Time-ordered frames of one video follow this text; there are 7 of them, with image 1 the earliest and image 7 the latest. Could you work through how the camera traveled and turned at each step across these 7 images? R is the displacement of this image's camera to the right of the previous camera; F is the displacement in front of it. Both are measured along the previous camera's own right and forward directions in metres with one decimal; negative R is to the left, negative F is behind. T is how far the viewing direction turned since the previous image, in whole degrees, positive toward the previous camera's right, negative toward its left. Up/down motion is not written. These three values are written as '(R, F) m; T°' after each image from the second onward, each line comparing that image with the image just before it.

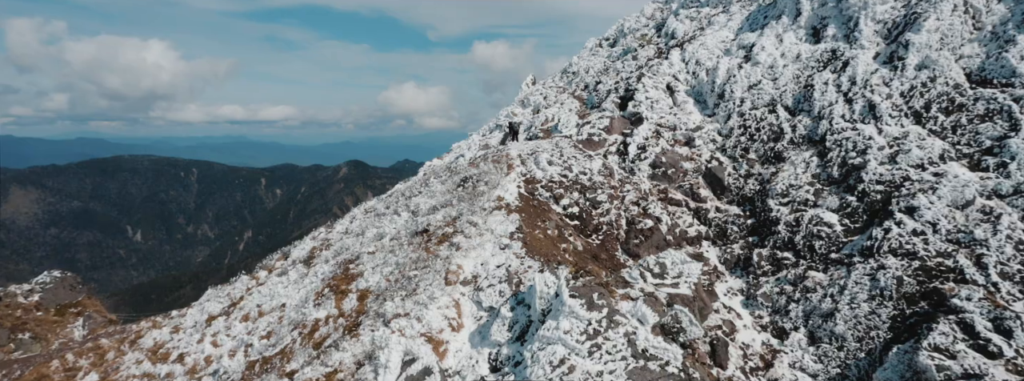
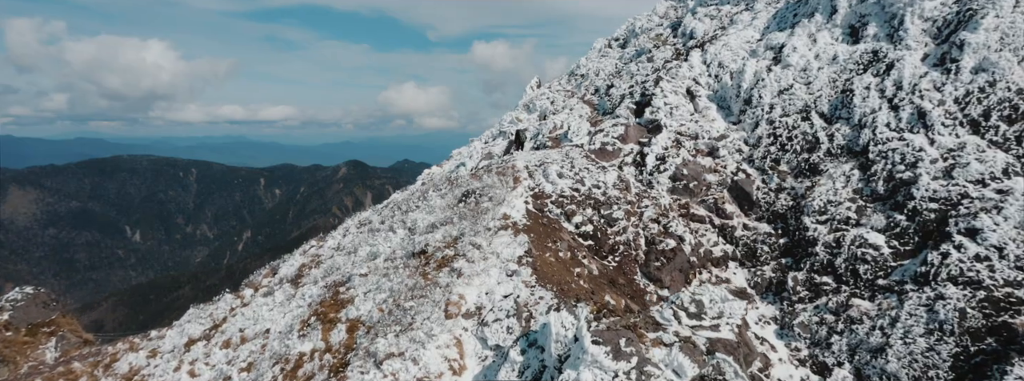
(-0.7, +4.4) m; 0°
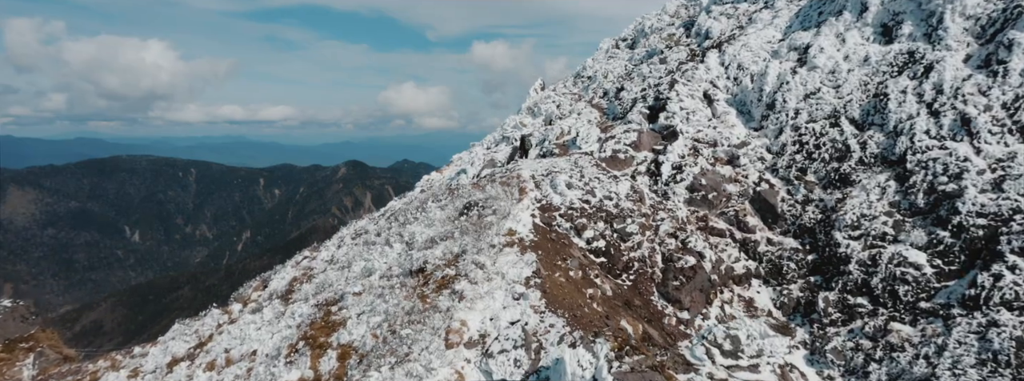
(-0.5, +3.2) m; 0°
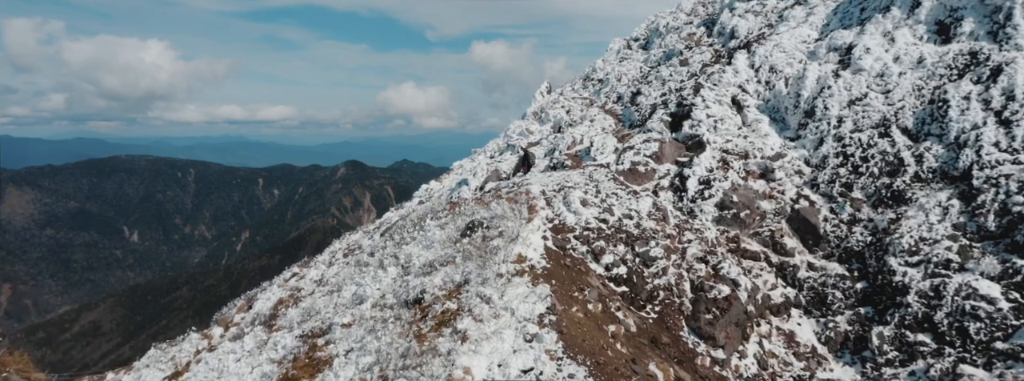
(-0.7, +4.5) m; 0°
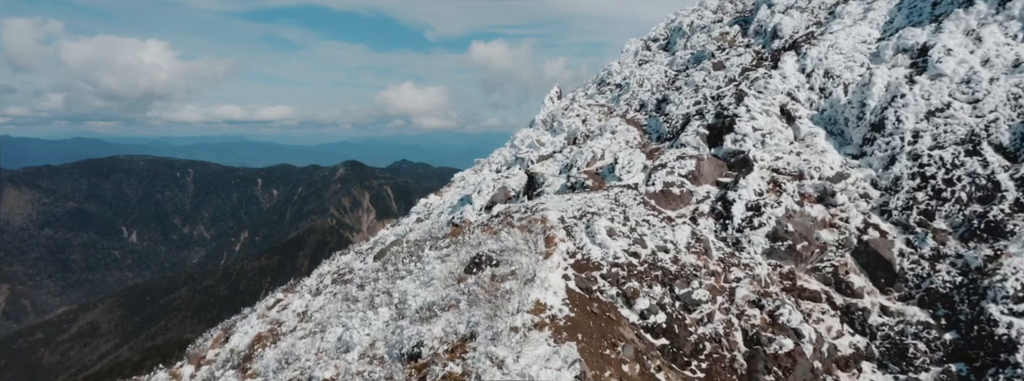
(-1.0, +5.8) m; 0°
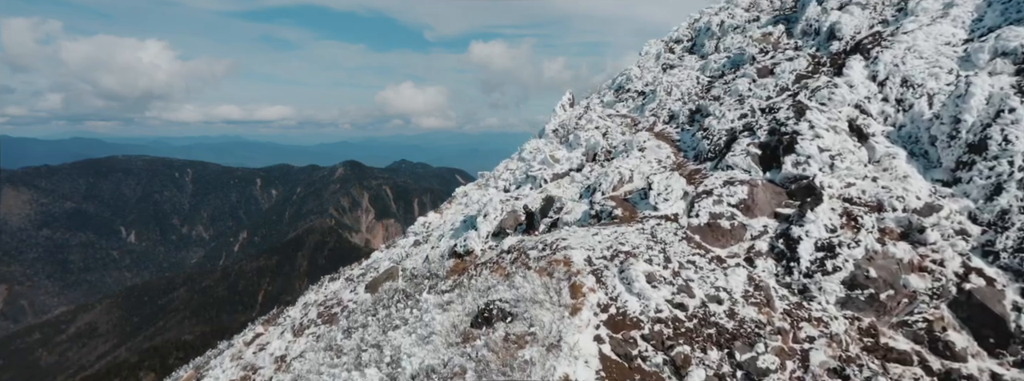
(-1.0, +5.9) m; 0°
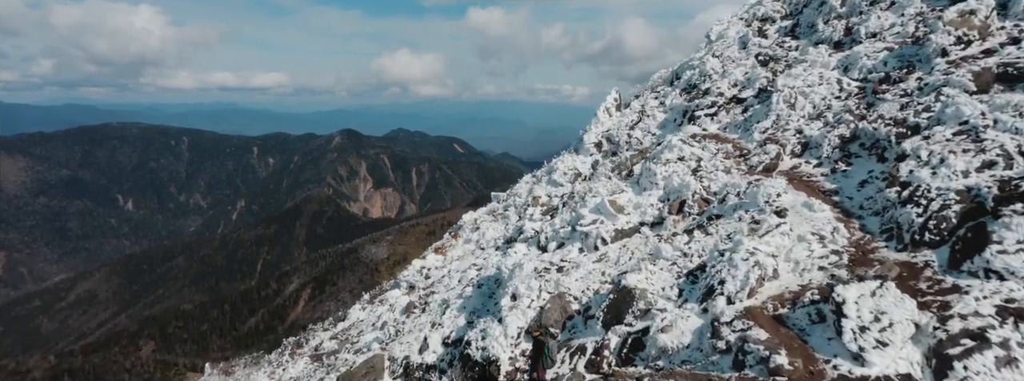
(-2.5, +14.8) m; 0°
